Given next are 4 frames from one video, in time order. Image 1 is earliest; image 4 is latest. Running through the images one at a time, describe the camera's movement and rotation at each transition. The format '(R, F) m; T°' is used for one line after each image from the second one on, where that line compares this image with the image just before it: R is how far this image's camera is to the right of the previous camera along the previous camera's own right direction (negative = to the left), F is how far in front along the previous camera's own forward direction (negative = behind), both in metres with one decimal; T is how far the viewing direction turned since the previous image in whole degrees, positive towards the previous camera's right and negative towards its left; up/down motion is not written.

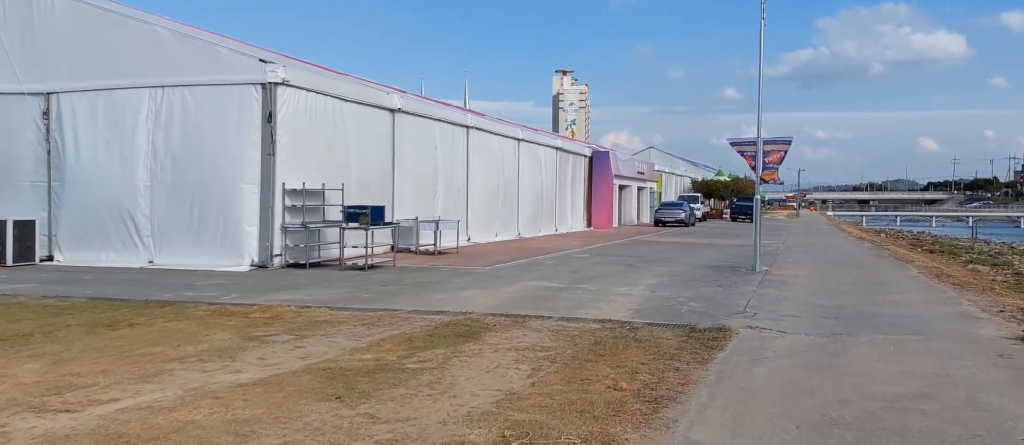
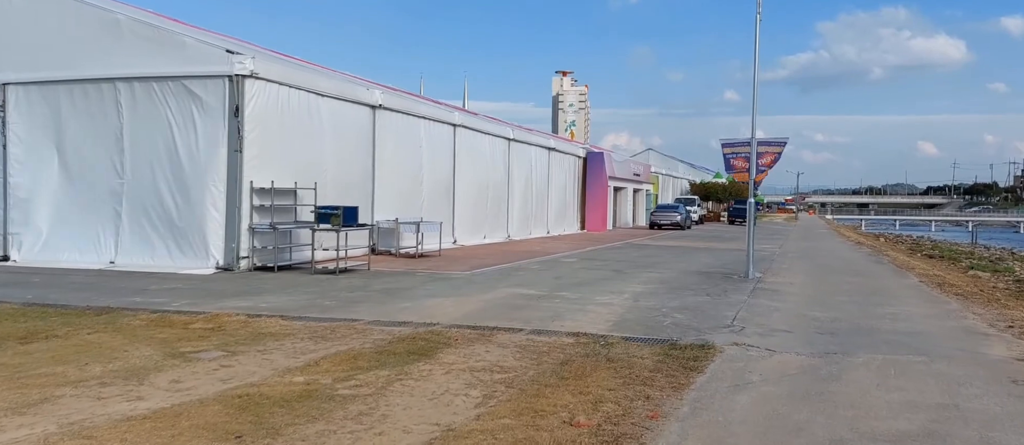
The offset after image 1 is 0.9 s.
(+0.4, +0.9) m; 0°
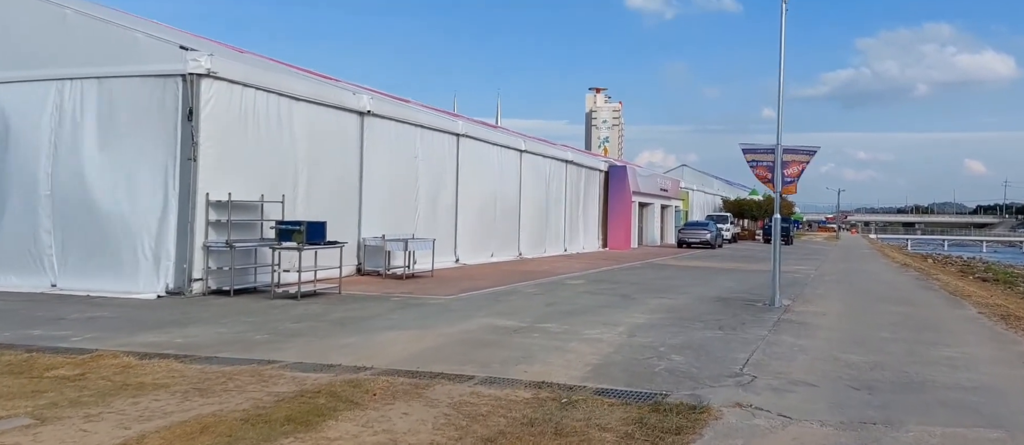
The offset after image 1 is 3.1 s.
(+0.8, +2.2) m; -2°
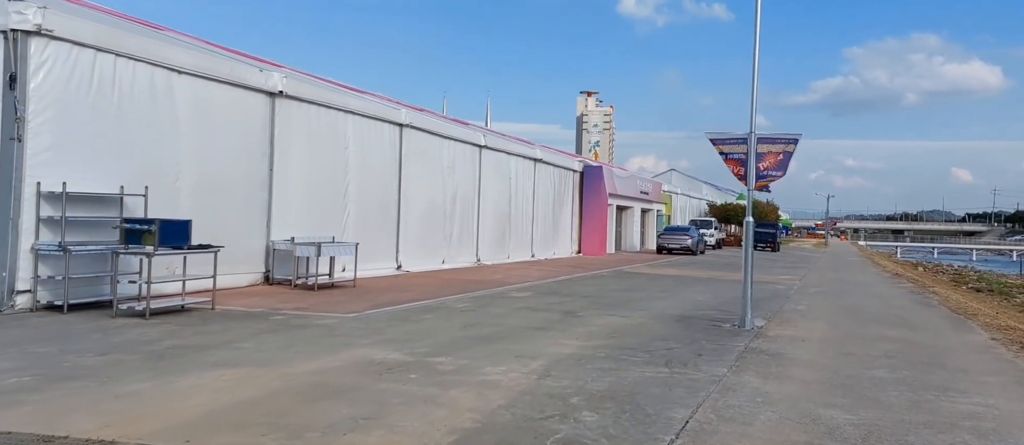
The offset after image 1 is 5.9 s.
(+1.2, +3.0) m; +1°
